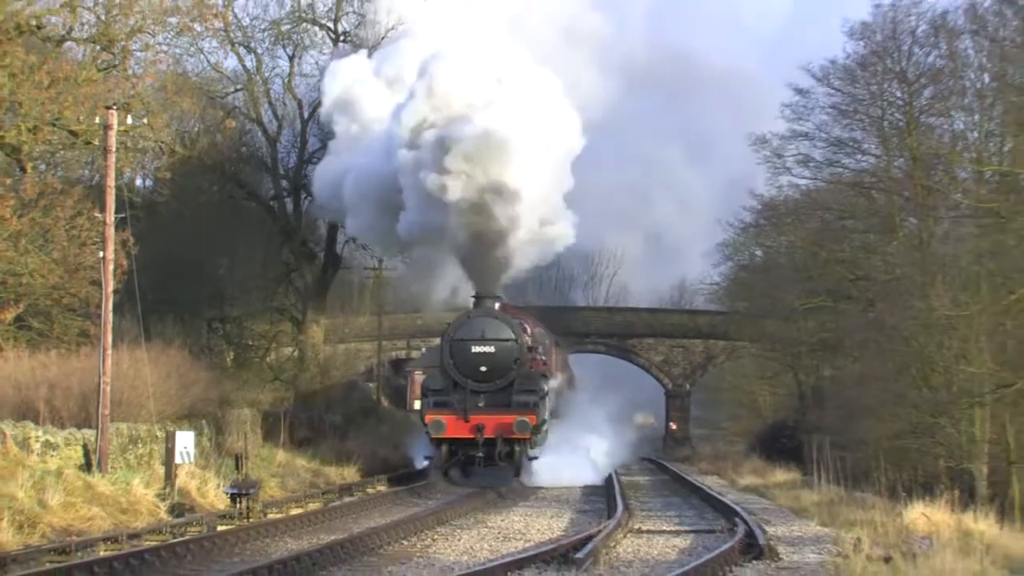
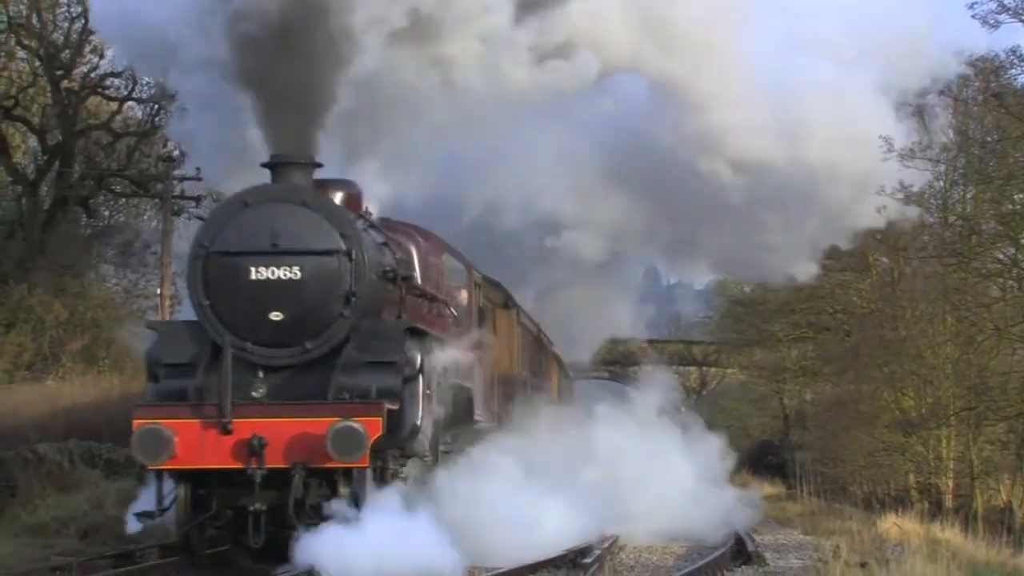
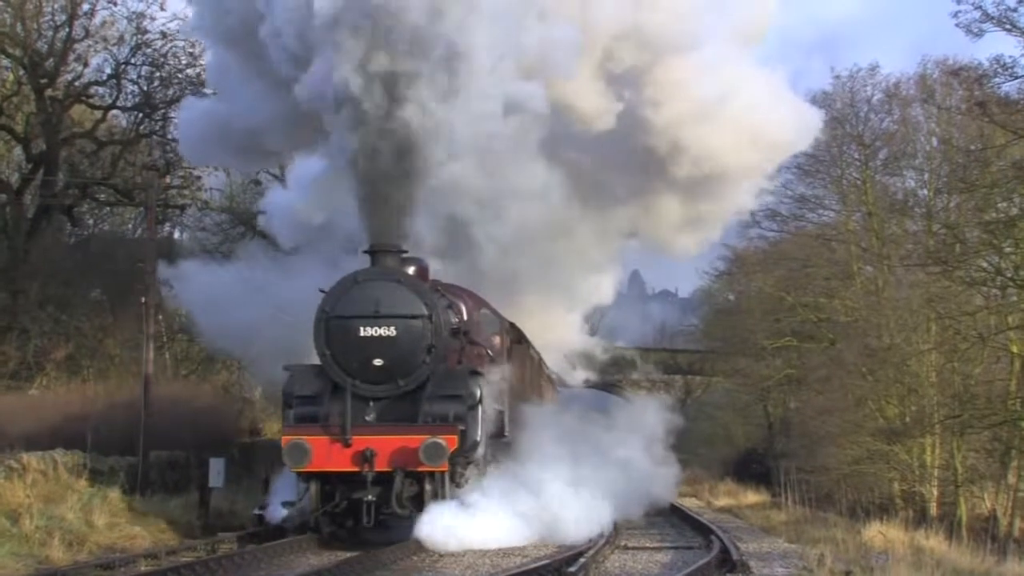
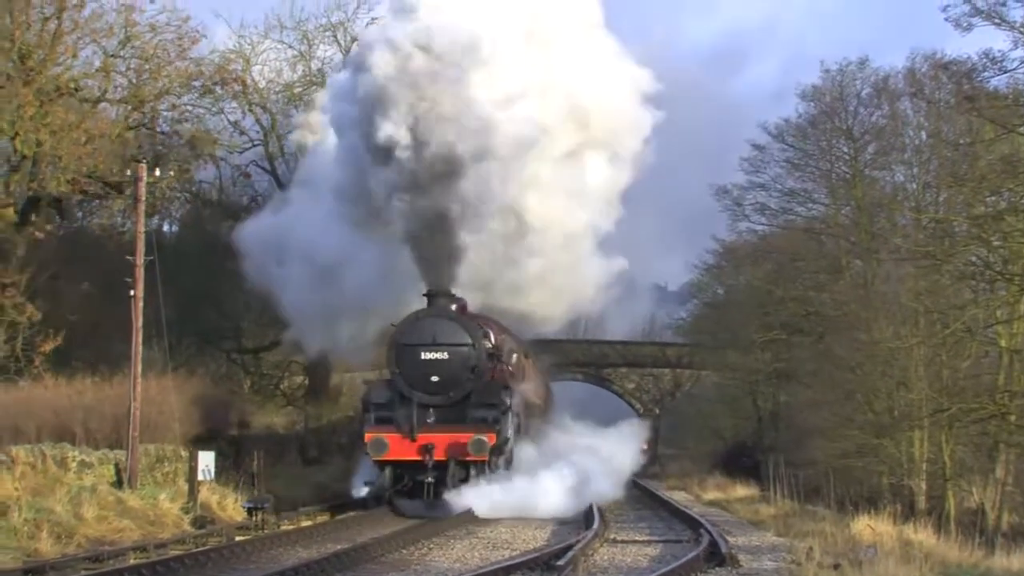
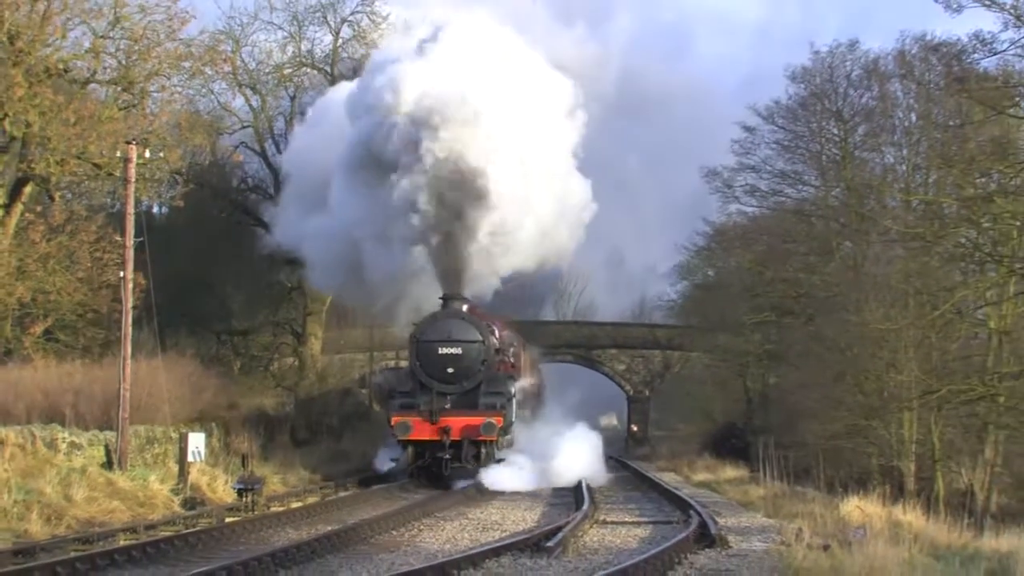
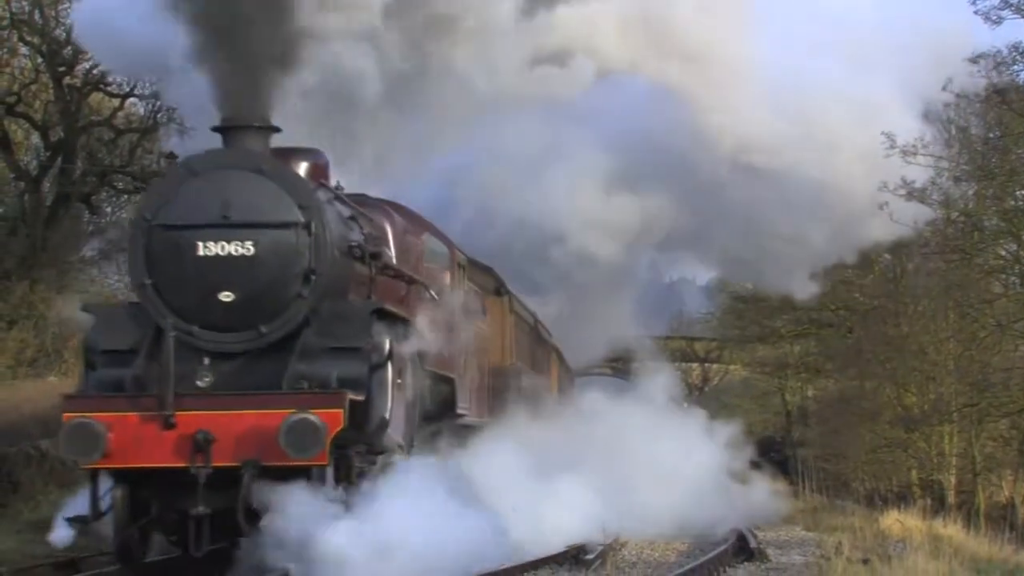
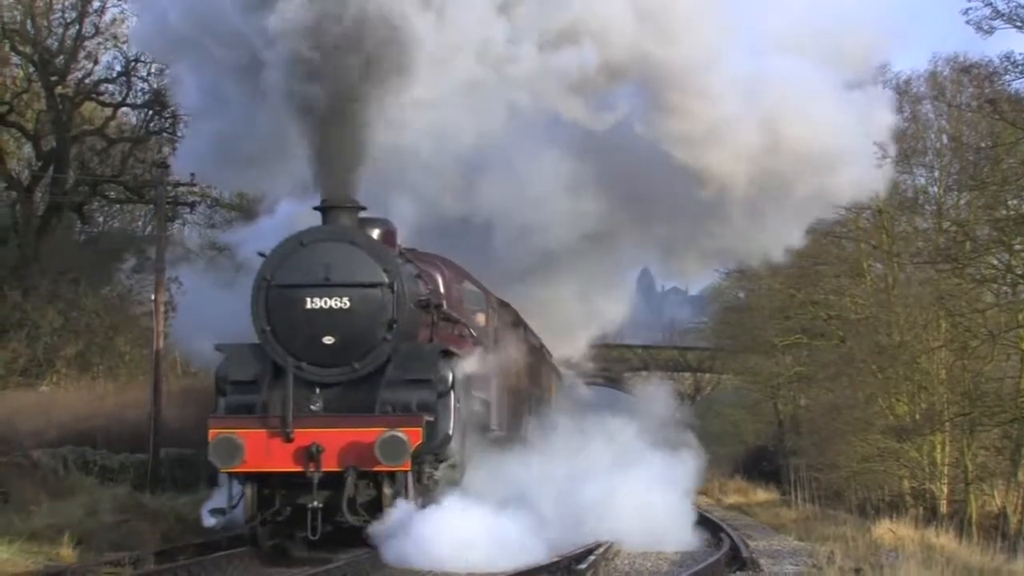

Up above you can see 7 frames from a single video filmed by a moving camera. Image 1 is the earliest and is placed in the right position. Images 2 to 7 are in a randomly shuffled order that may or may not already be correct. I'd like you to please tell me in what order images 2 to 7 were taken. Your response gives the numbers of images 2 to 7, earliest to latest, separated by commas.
5, 4, 3, 7, 2, 6
